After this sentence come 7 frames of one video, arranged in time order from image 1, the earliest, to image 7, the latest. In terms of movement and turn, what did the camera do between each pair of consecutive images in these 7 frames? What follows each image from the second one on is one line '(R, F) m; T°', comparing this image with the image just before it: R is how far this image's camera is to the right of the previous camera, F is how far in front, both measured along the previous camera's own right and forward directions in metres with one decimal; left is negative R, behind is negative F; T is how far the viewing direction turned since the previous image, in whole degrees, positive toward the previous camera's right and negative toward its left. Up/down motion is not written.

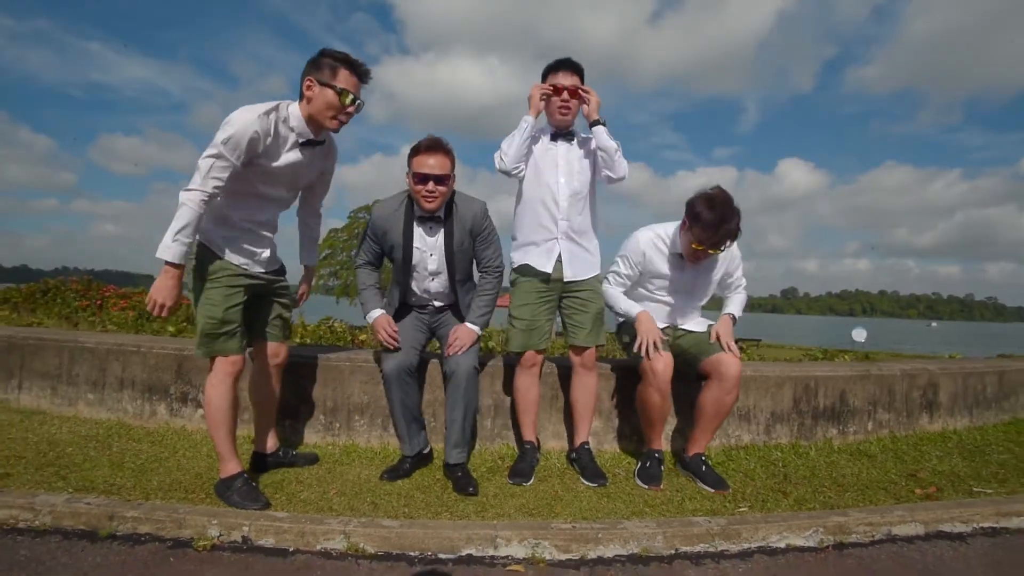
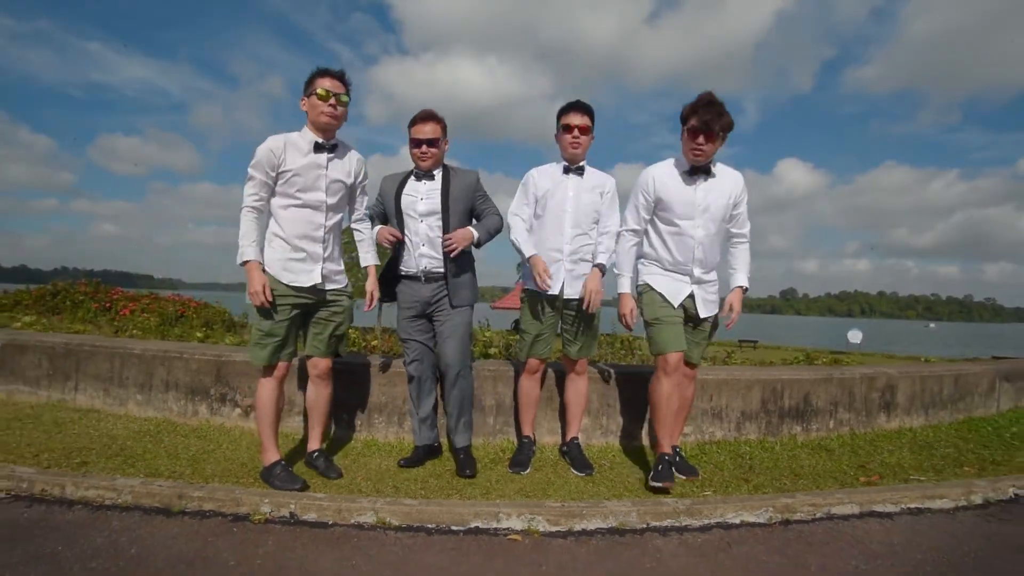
(0.0, -0.5) m; 0°
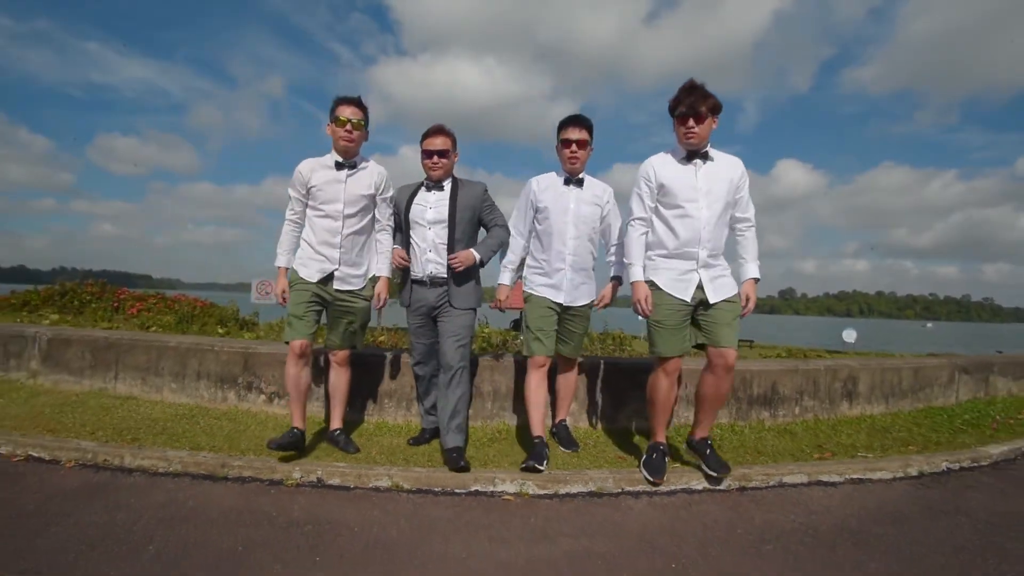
(0.0, -0.5) m; 0°
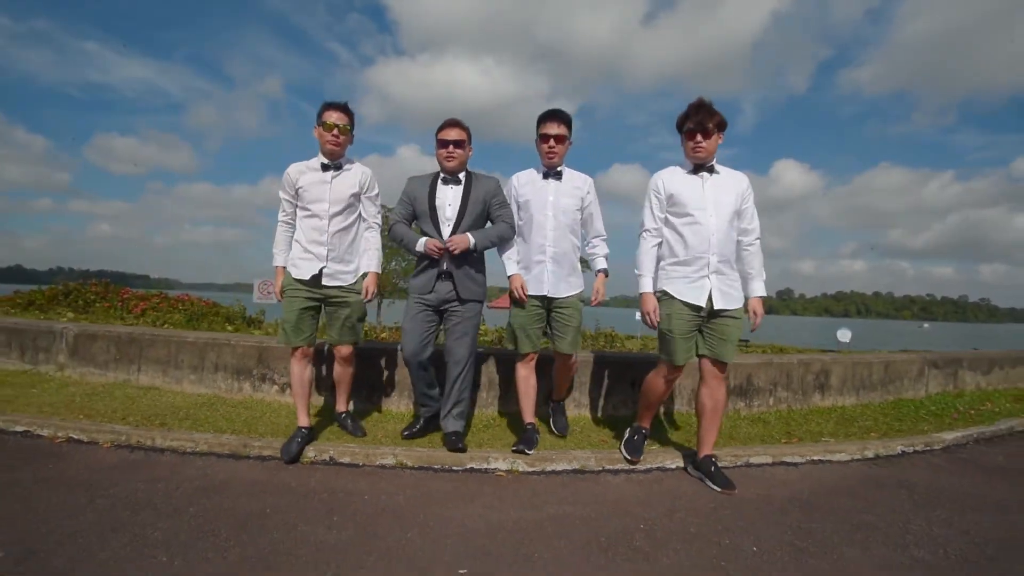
(0.0, -0.4) m; 0°
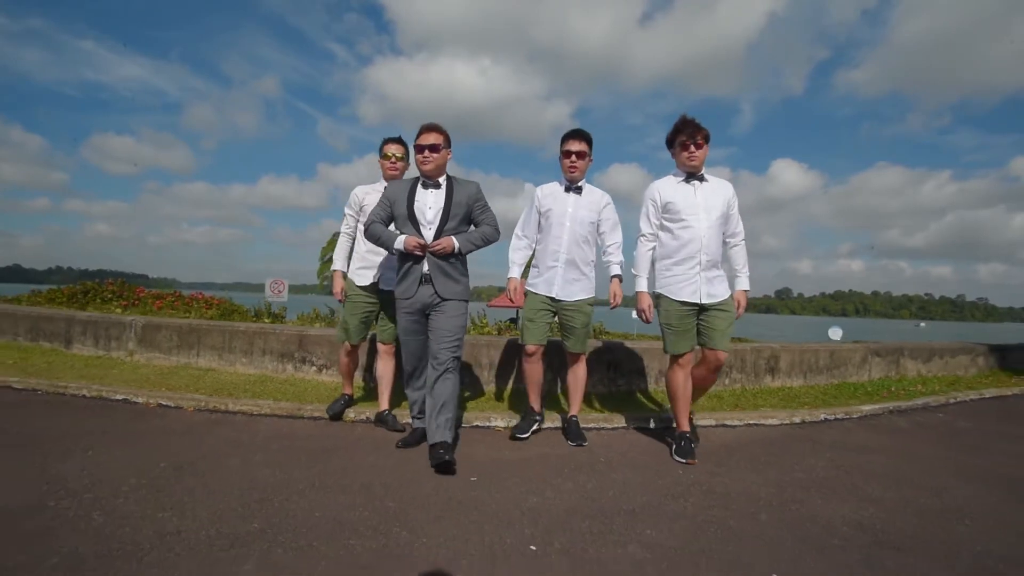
(0.0, -1.1) m; 0°
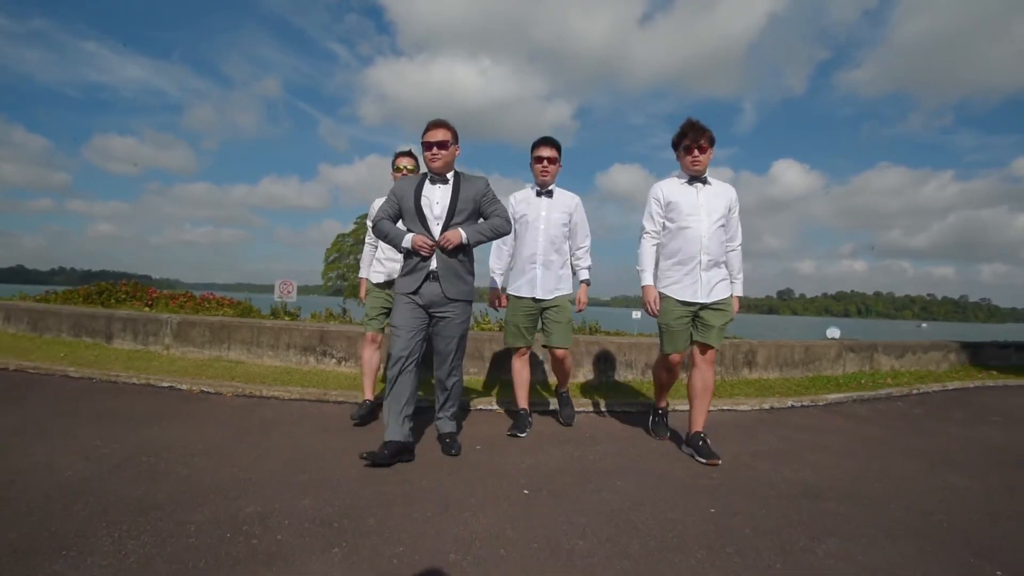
(0.0, -0.7) m; 0°
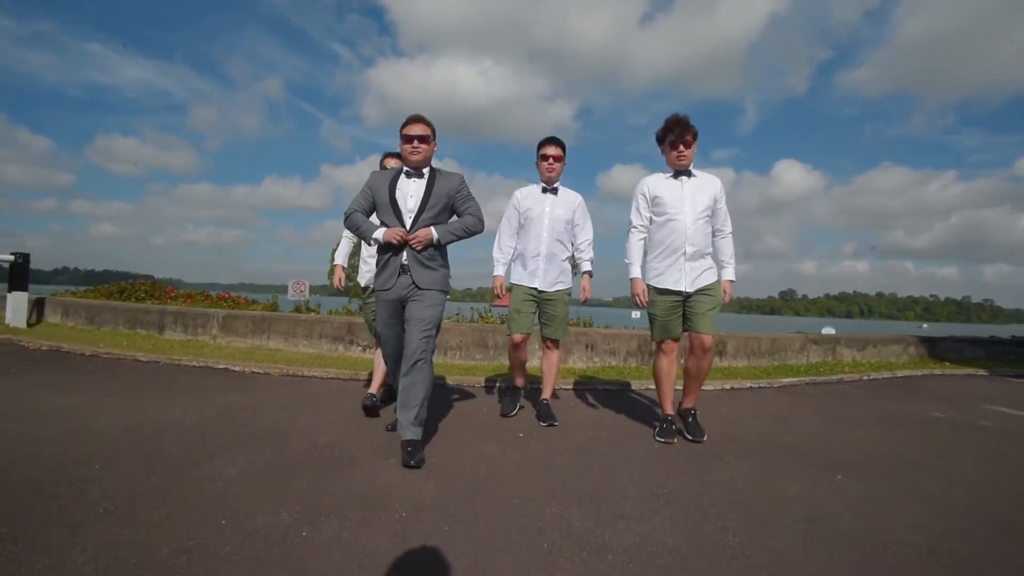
(0.0, -1.1) m; 0°
